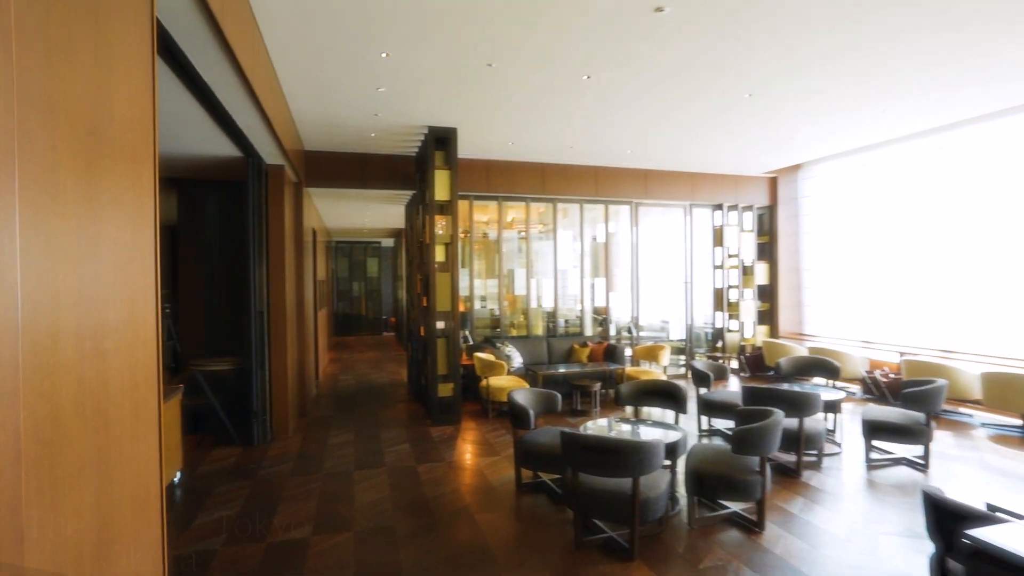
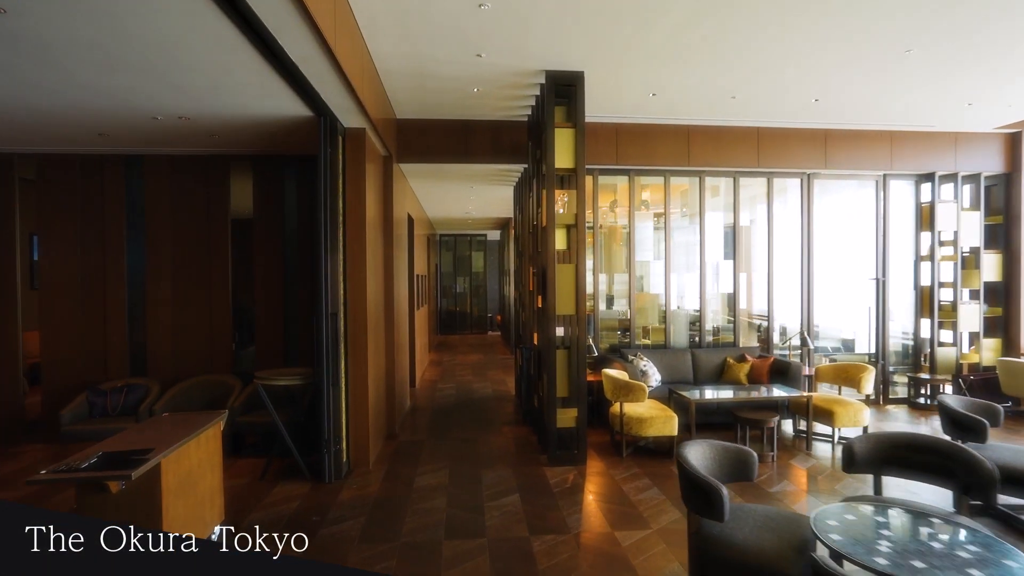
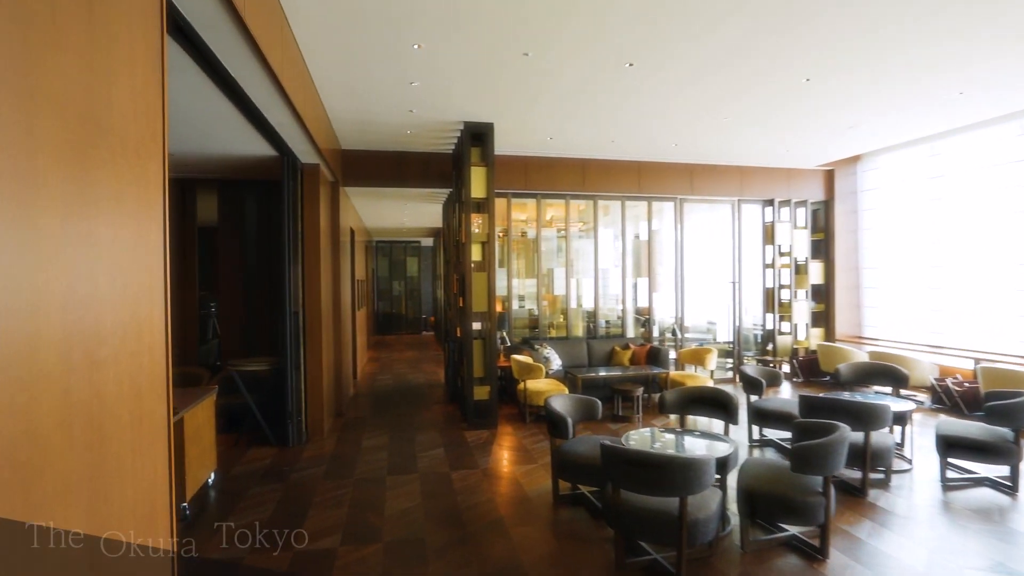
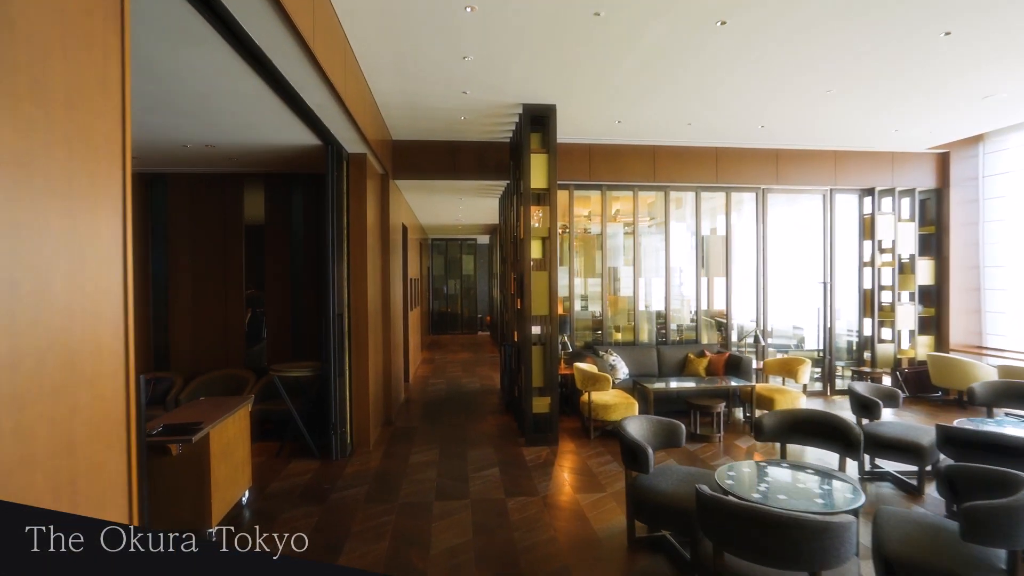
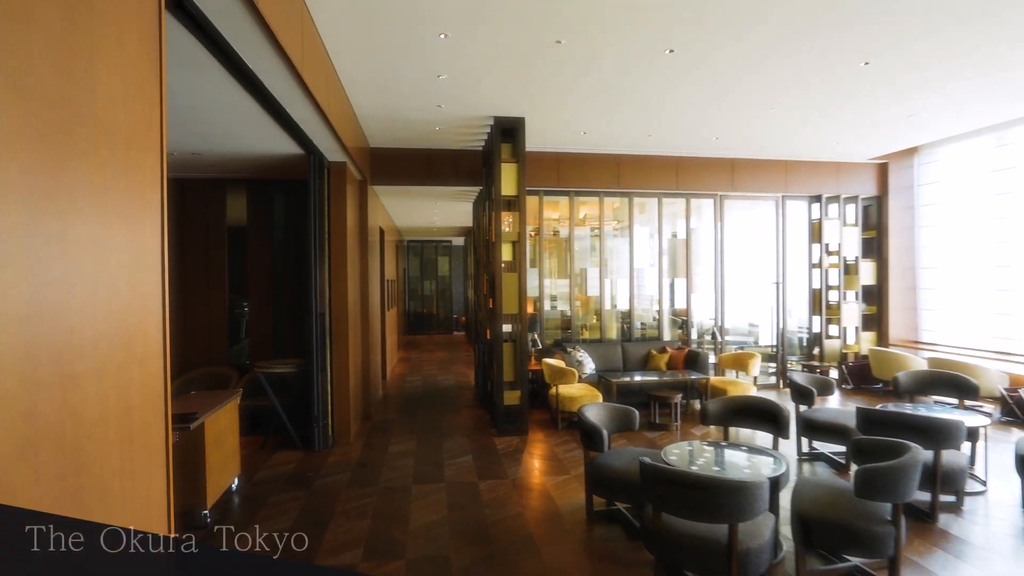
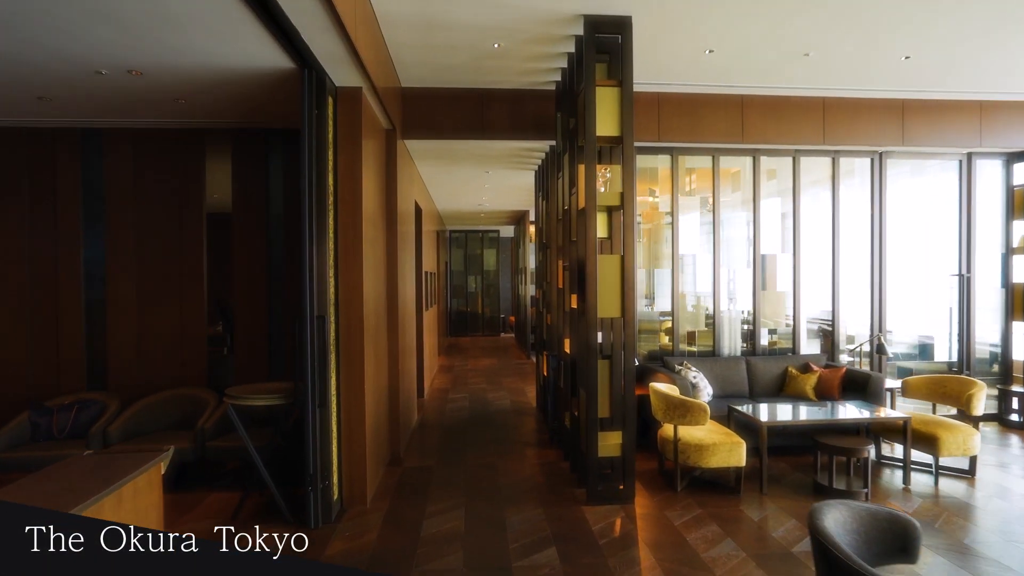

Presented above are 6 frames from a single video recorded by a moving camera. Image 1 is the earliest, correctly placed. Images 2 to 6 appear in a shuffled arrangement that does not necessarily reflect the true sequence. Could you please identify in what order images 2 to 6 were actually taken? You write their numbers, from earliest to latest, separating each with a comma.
3, 5, 4, 2, 6
